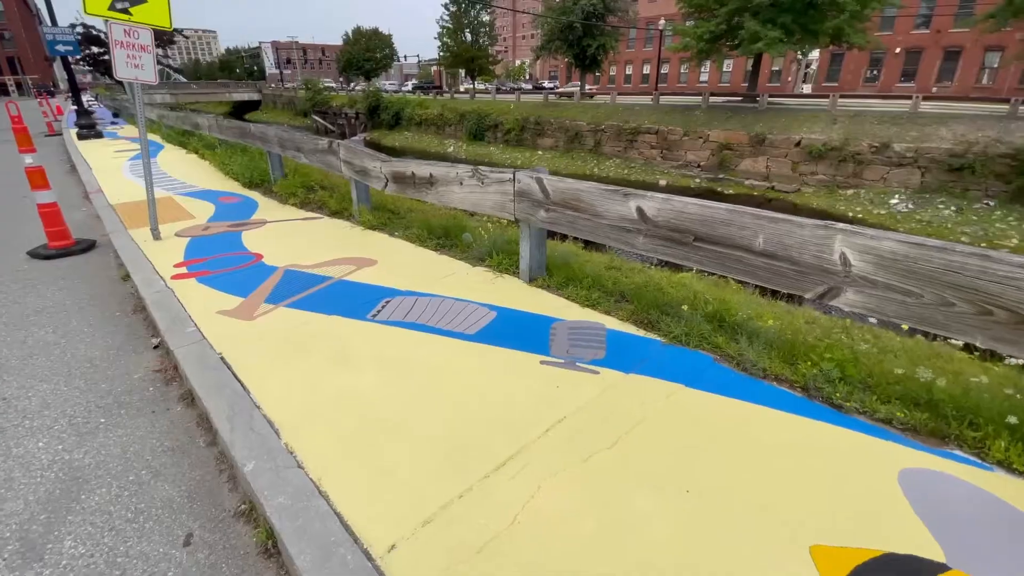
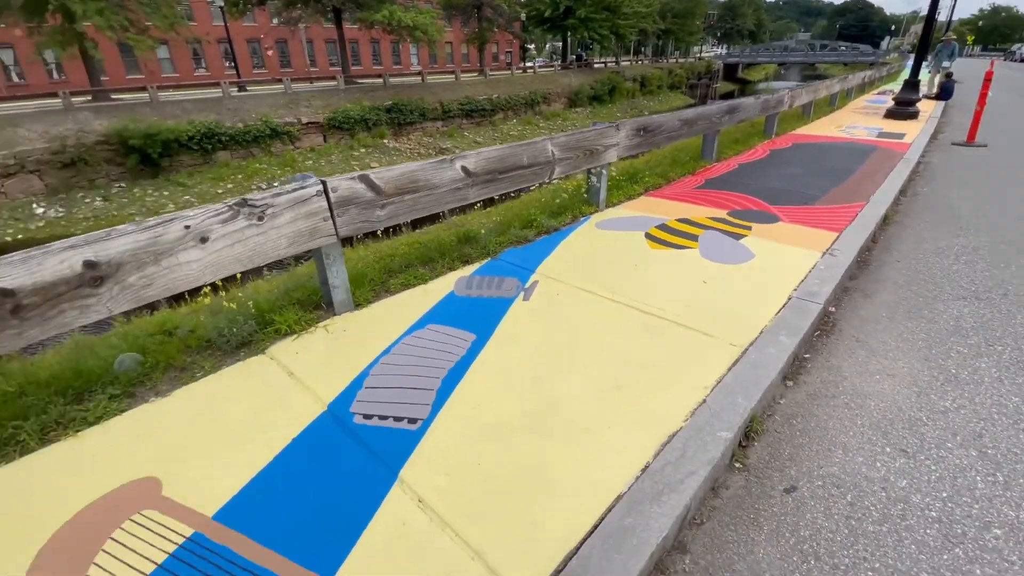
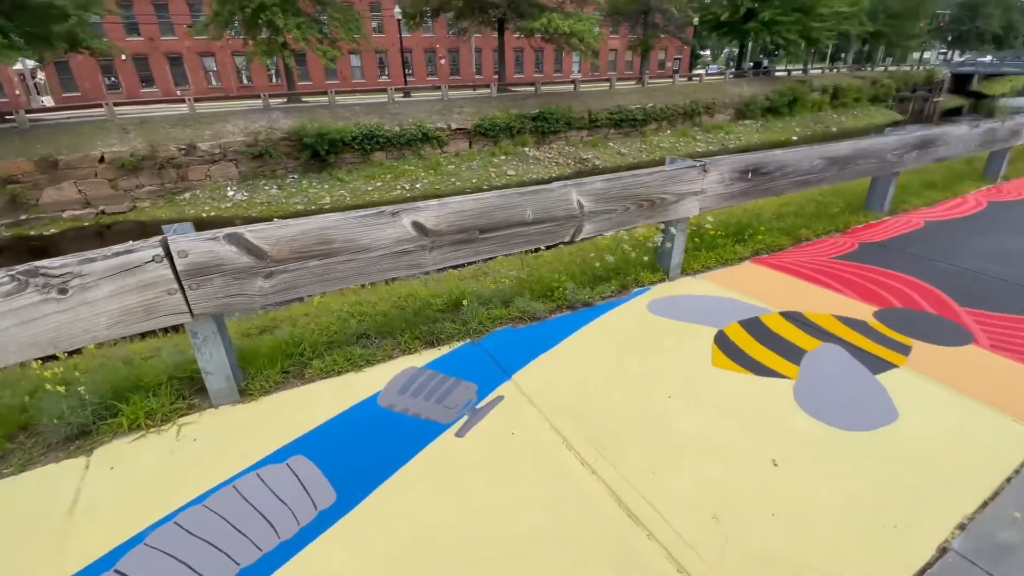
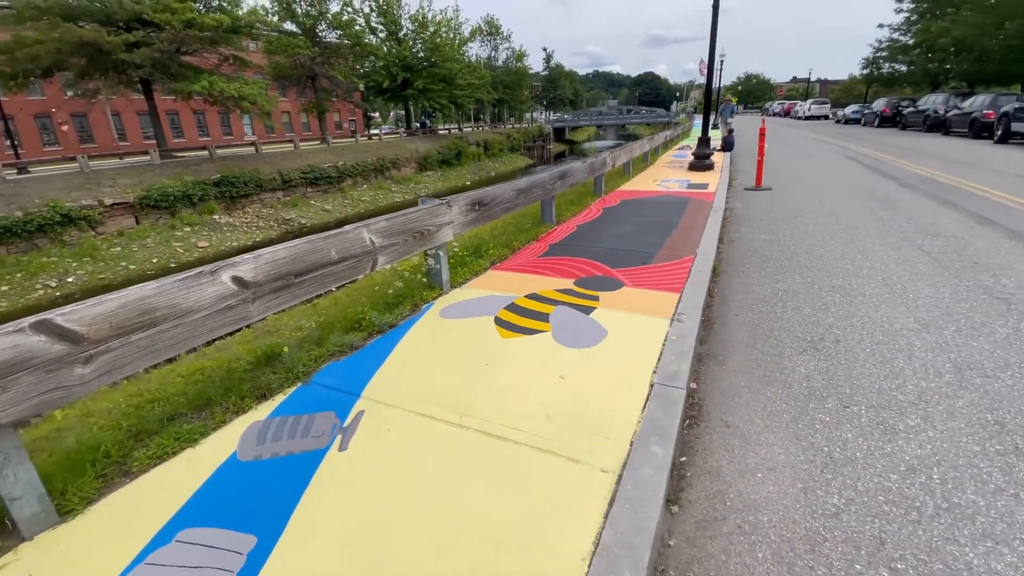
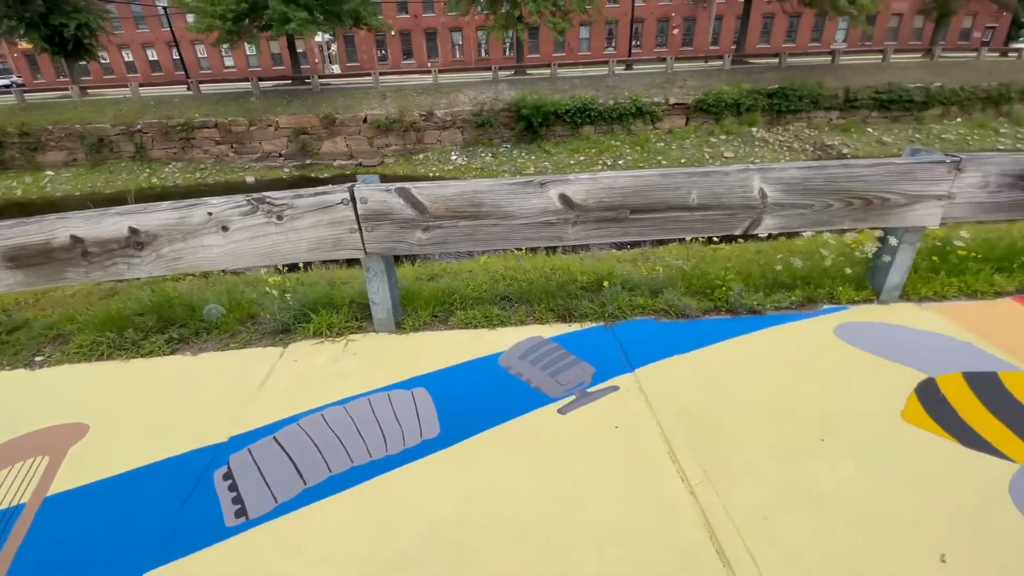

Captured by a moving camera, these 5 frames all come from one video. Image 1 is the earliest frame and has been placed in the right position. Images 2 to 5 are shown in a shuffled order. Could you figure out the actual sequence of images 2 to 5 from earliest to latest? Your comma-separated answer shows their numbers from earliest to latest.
5, 3, 4, 2
